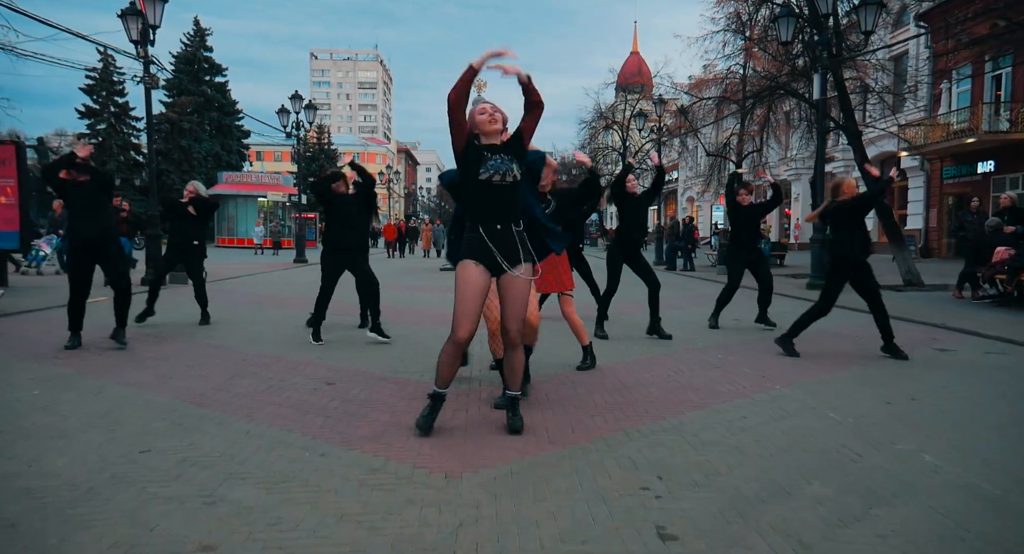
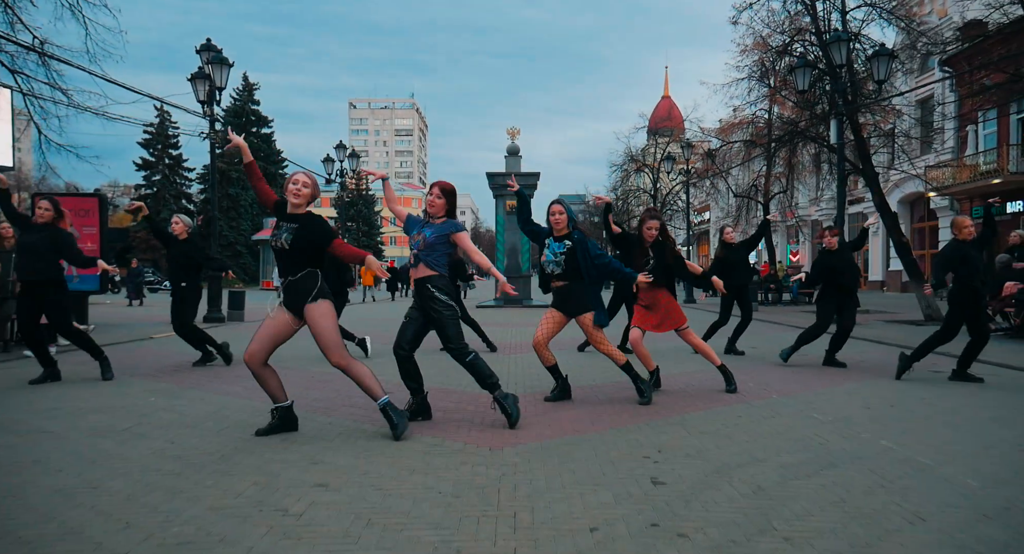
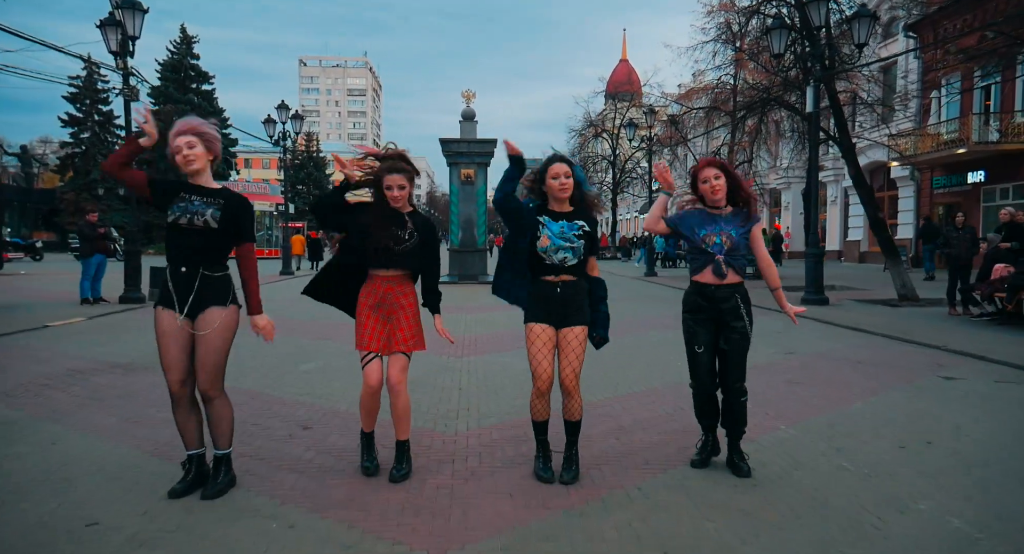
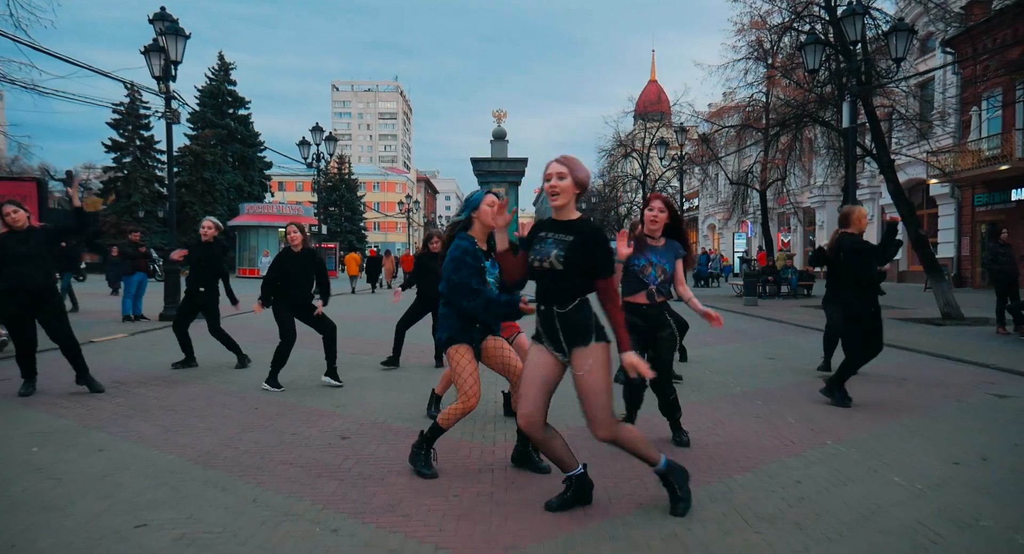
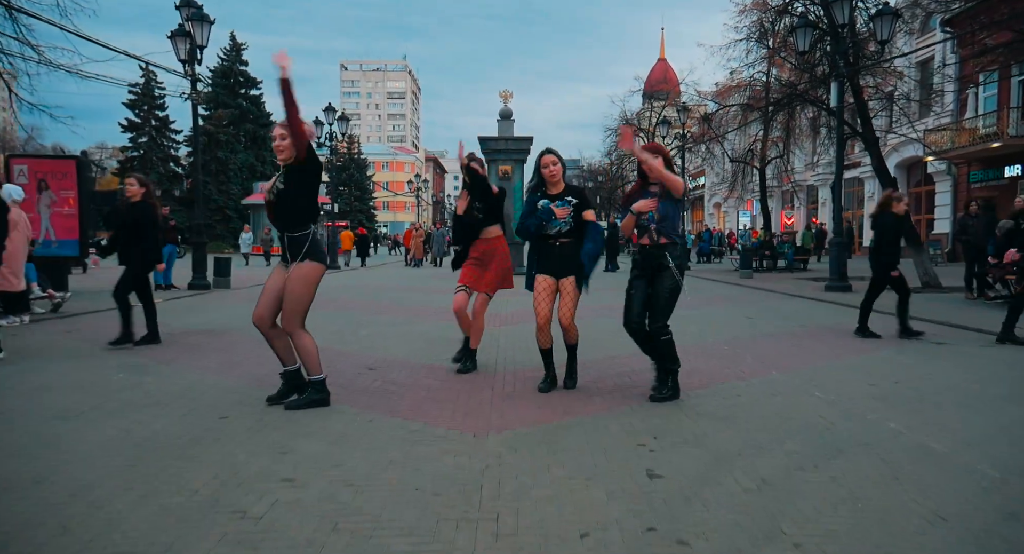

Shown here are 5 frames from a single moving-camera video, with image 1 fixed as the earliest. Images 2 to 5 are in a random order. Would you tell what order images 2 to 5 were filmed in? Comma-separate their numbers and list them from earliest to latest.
4, 2, 5, 3
